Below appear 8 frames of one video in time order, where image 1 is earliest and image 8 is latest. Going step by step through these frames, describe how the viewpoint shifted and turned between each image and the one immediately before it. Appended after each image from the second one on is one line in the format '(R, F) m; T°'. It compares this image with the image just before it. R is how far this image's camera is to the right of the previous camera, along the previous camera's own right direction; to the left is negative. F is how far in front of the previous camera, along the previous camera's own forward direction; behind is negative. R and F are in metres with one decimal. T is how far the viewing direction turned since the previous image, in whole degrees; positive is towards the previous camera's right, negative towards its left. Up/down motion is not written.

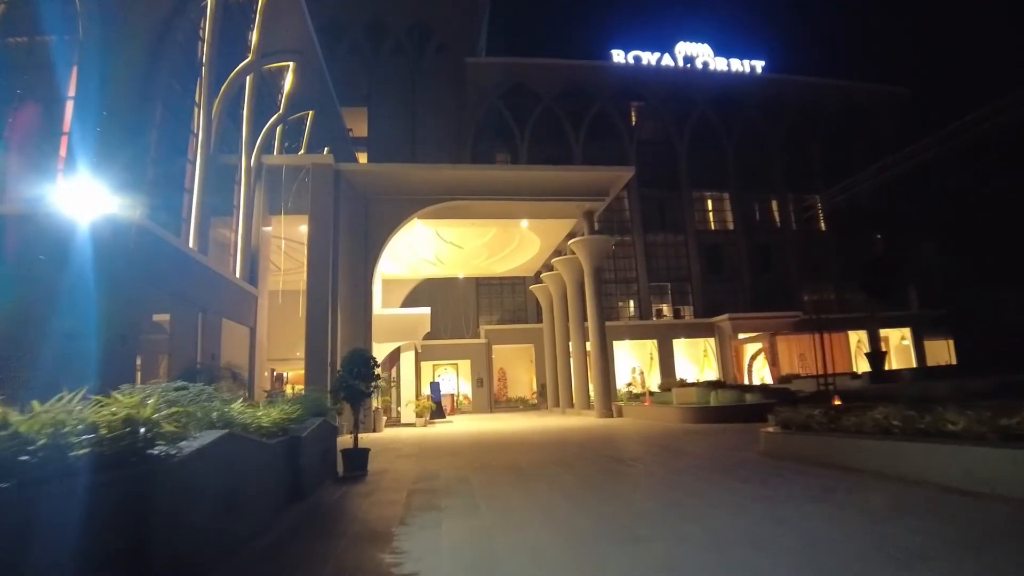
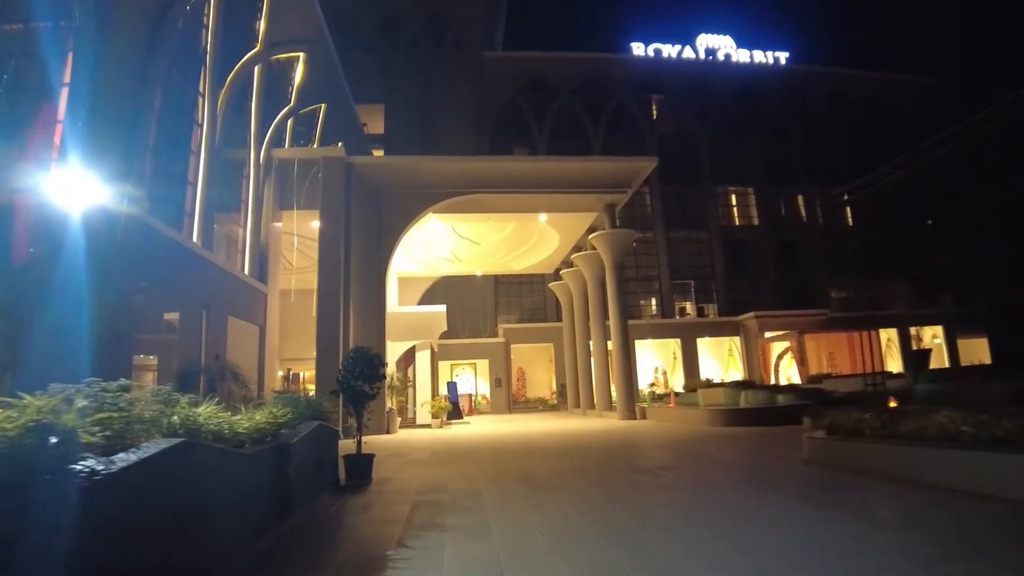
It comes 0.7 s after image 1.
(0.0, +0.7) m; -2°
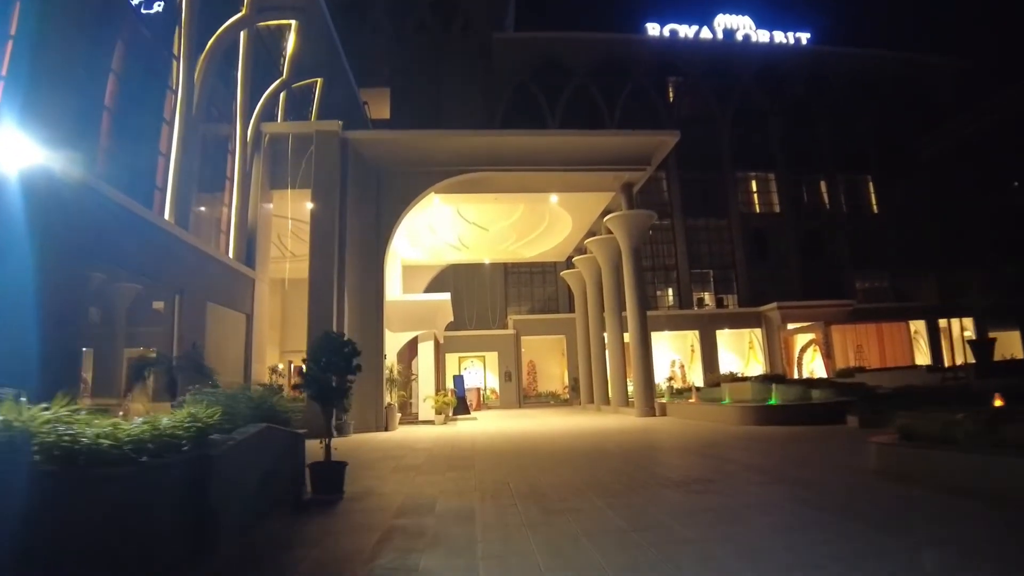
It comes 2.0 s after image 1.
(+0.1, +1.3) m; -1°
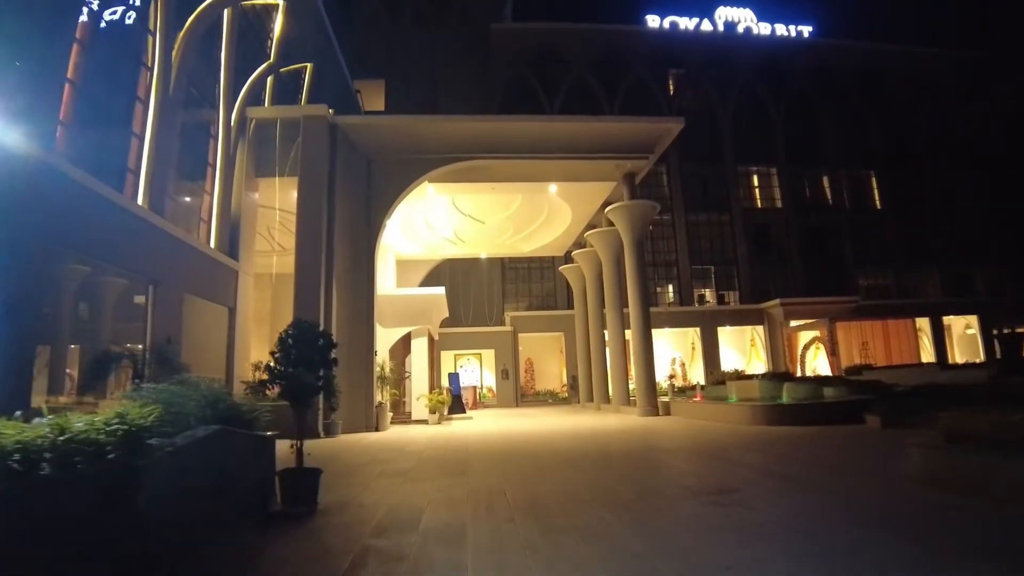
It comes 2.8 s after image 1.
(0.0, +0.7) m; 0°
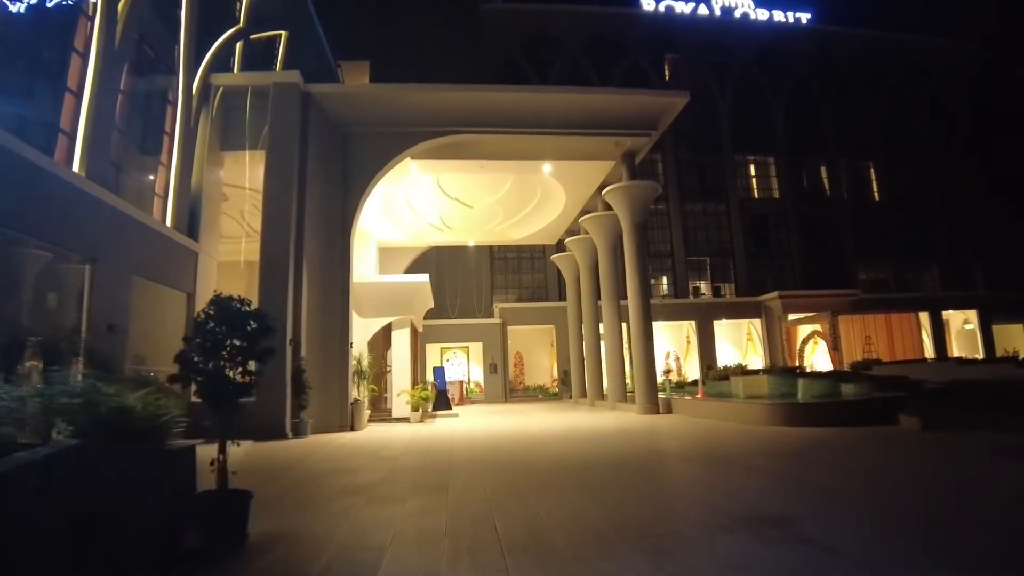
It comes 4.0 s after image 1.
(0.0, +1.2) m; +1°
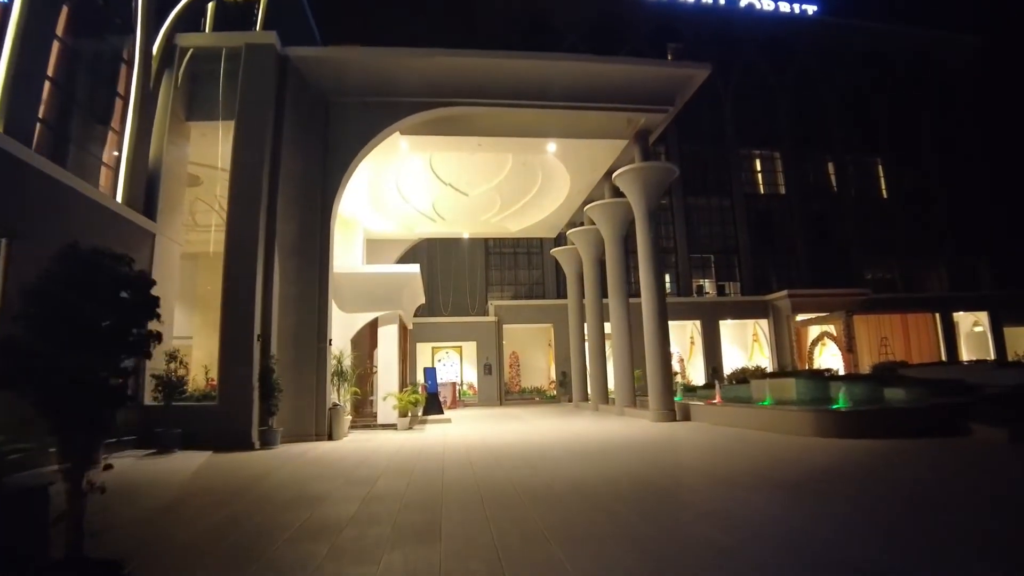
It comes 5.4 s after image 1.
(-0.2, +1.5) m; +1°
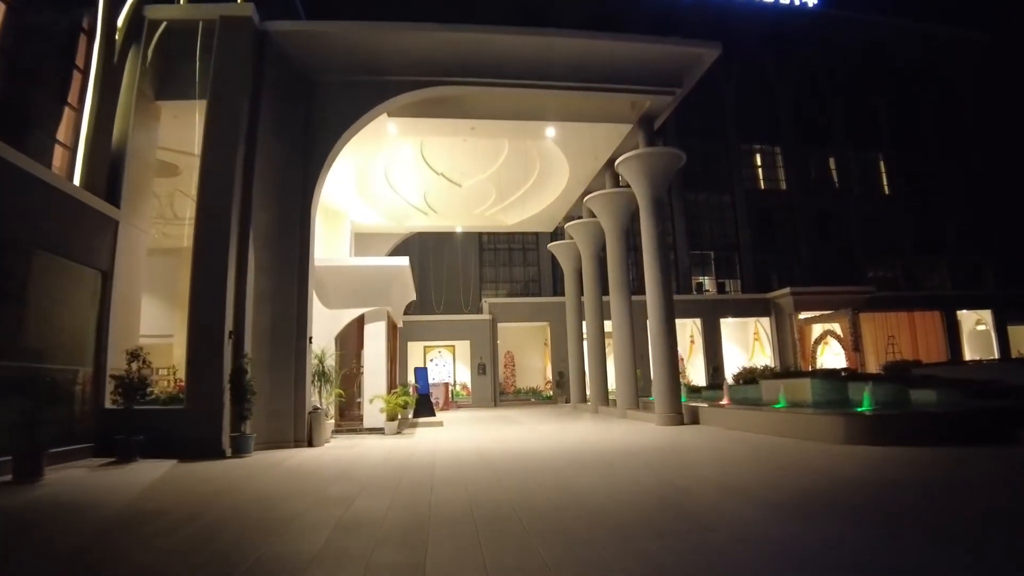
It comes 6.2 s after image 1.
(-0.1, +0.8) m; +1°
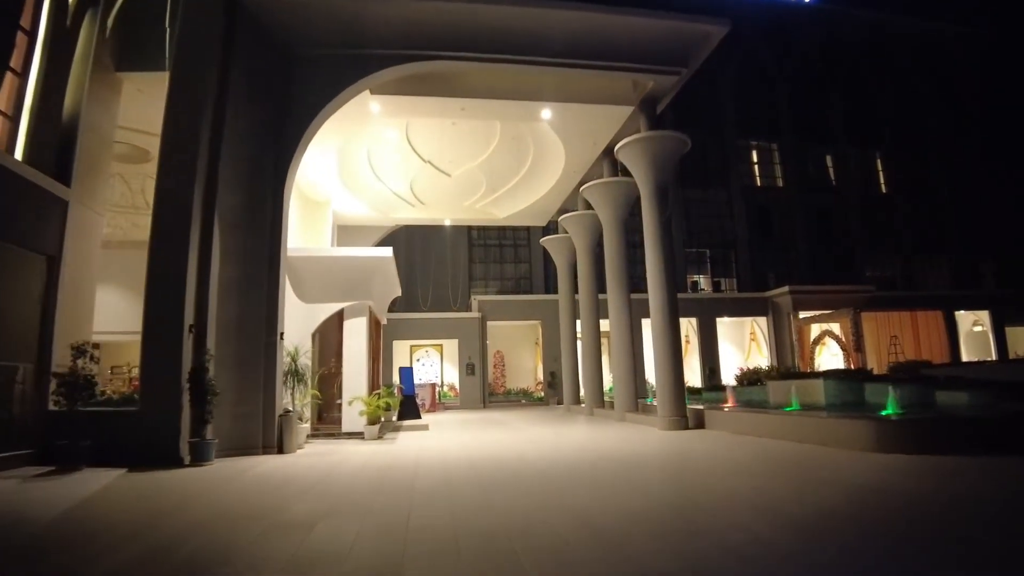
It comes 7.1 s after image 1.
(0.0, +0.9) m; +1°
